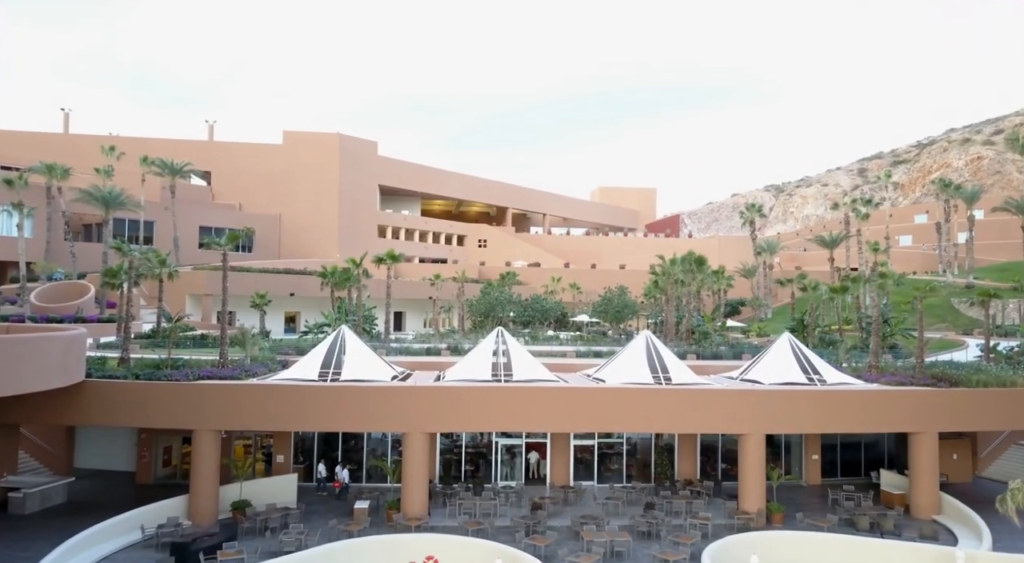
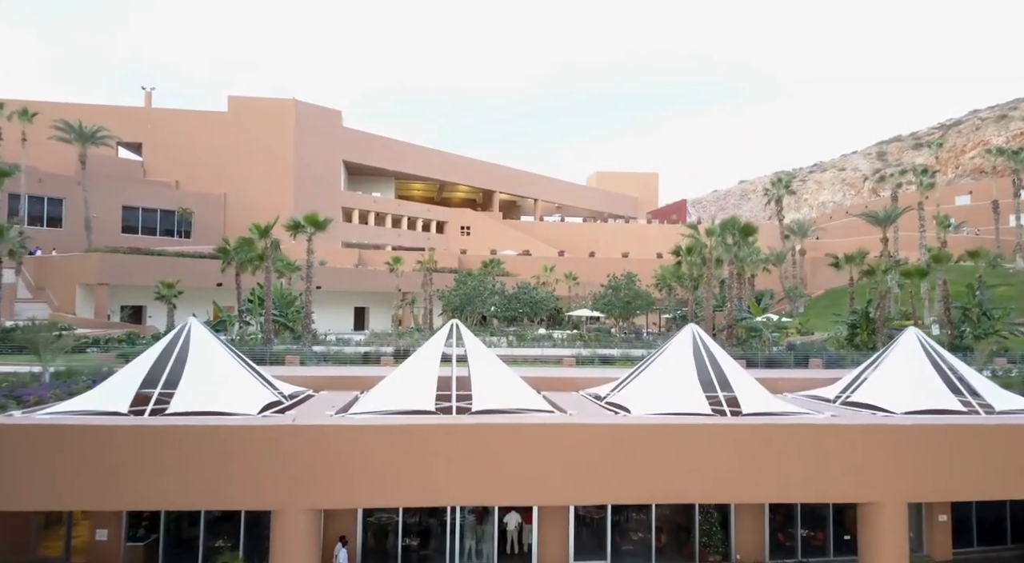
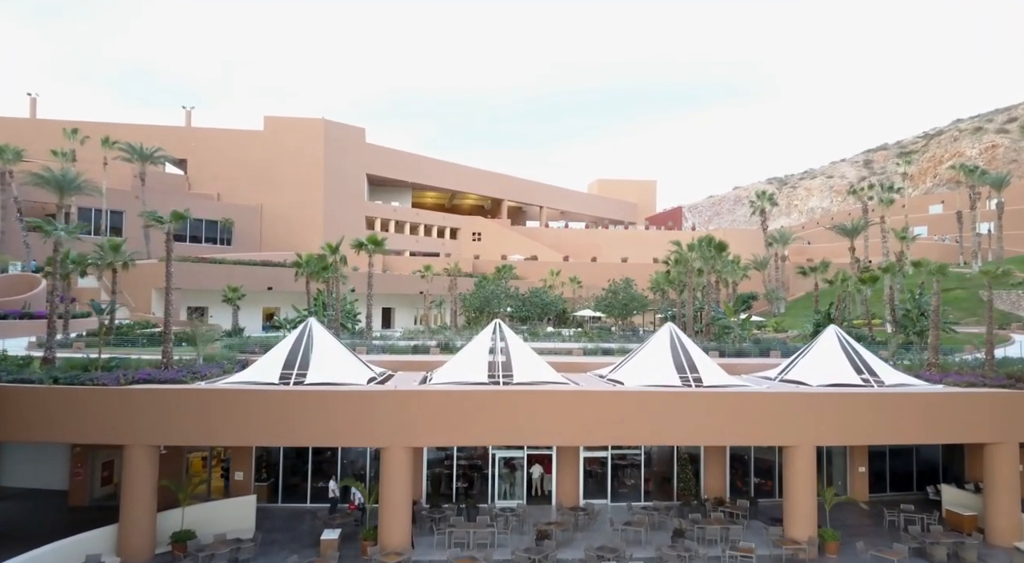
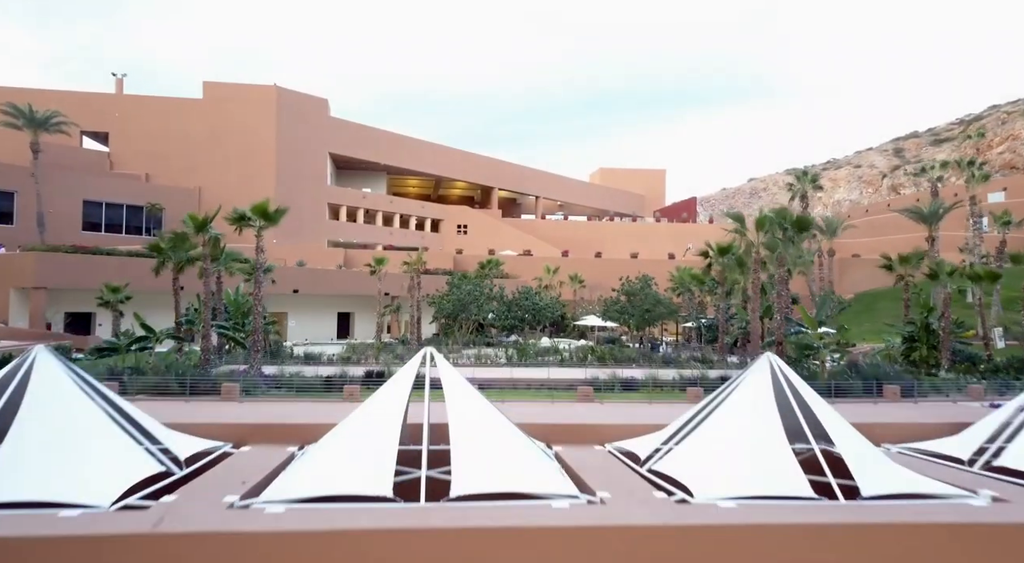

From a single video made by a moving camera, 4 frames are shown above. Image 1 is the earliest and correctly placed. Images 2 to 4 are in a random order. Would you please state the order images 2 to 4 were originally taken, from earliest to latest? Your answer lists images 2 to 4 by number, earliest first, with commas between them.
3, 2, 4
